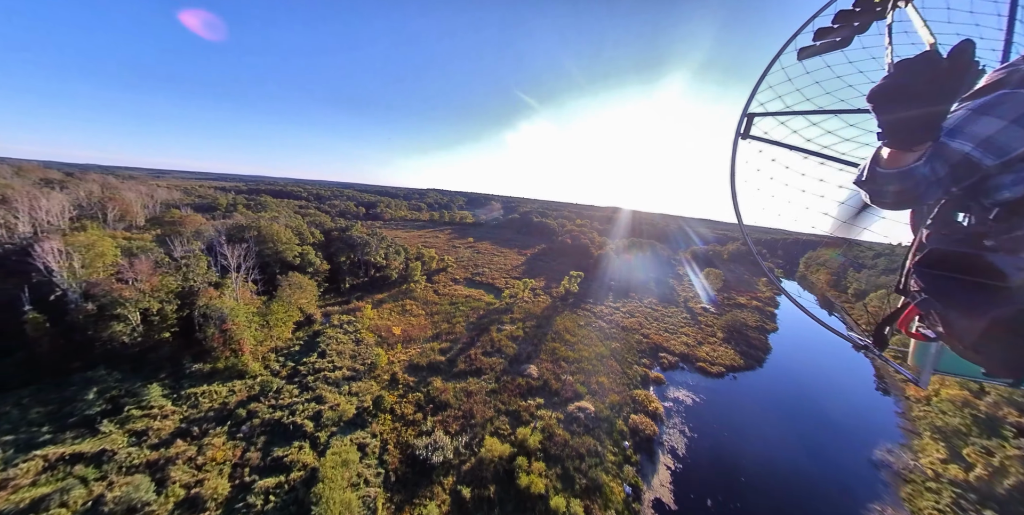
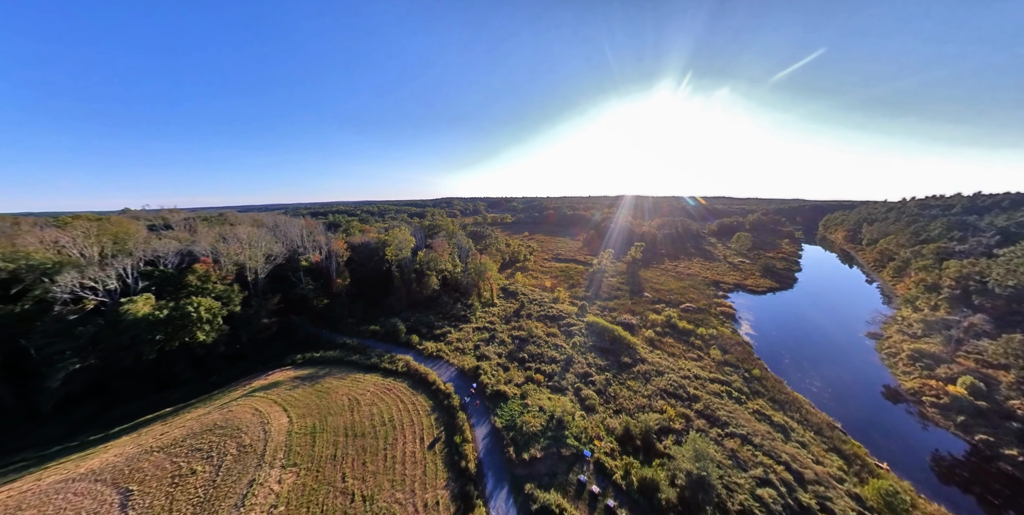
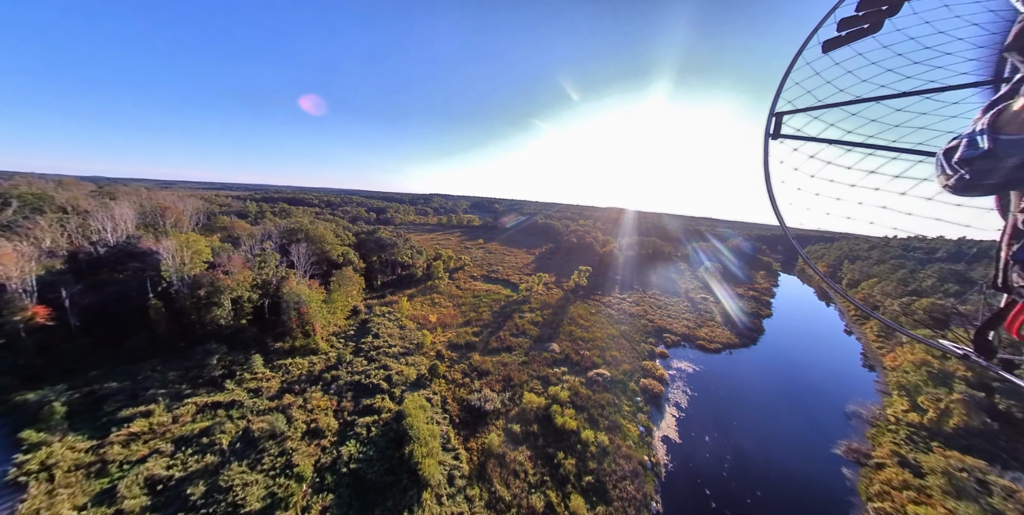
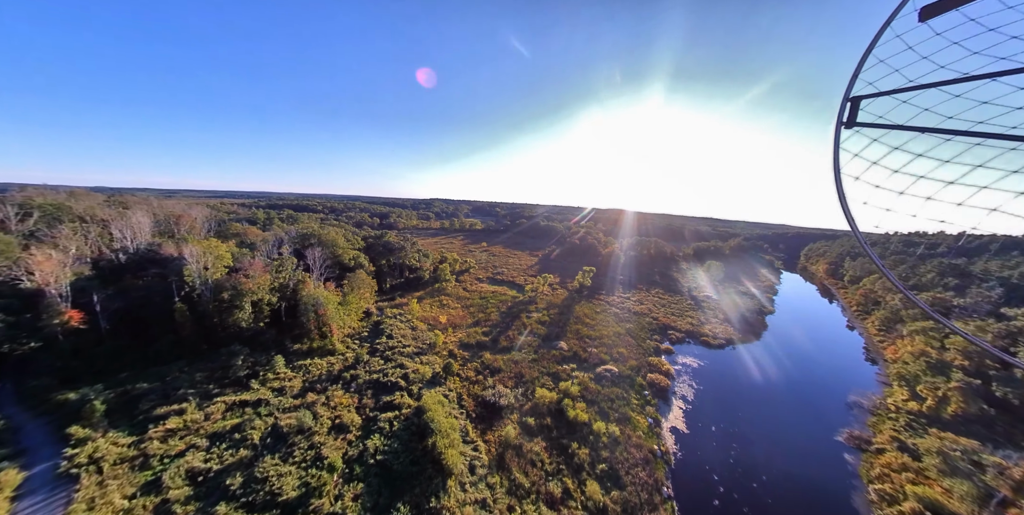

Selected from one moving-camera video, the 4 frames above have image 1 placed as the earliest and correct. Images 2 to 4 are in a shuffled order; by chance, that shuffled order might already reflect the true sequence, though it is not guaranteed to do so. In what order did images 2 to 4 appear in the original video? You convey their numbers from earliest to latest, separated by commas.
3, 4, 2
